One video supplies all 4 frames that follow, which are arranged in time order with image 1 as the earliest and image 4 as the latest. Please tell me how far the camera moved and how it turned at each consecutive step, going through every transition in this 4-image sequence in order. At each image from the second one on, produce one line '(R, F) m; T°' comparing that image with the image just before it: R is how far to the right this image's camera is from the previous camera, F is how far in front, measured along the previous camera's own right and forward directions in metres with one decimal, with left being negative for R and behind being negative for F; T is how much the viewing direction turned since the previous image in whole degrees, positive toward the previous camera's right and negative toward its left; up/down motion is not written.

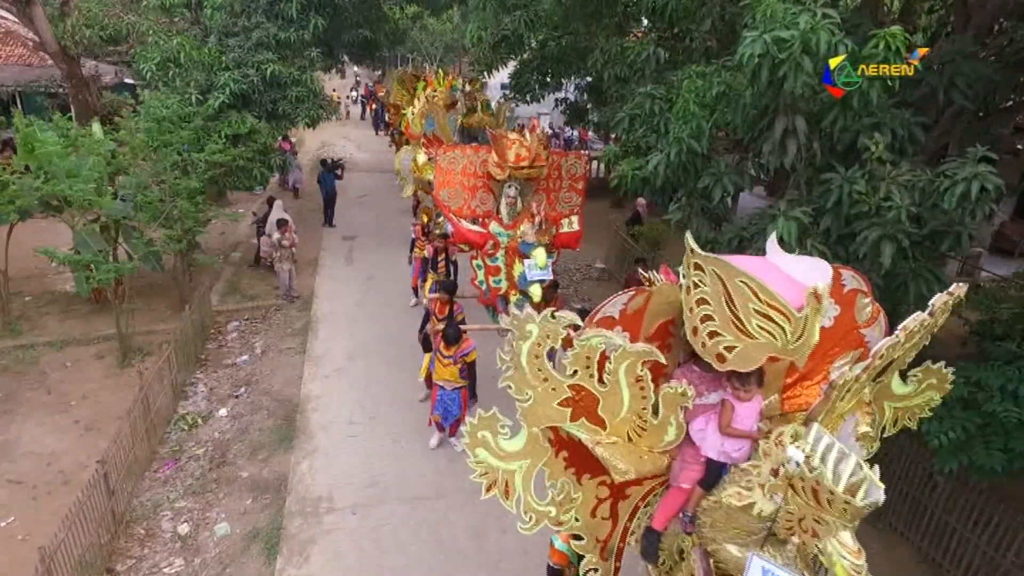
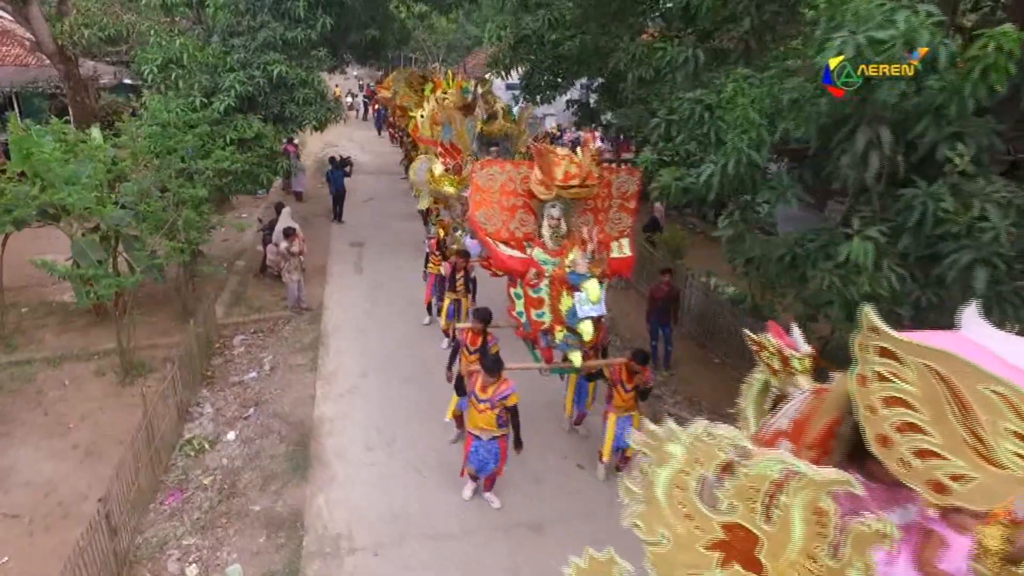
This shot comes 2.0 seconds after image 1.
(-0.3, +0.4) m; 0°
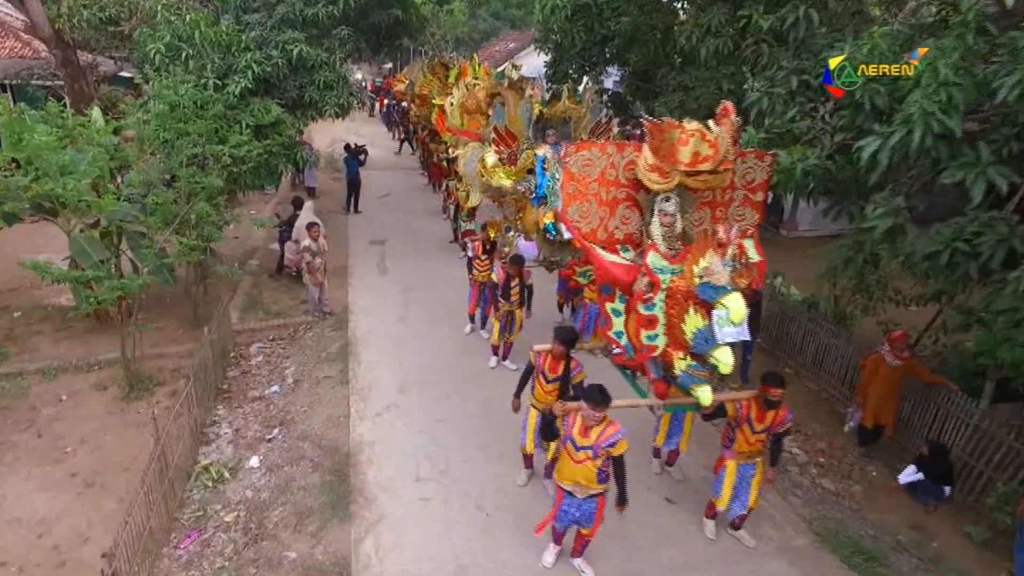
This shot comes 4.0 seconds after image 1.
(-0.7, +0.8) m; 0°
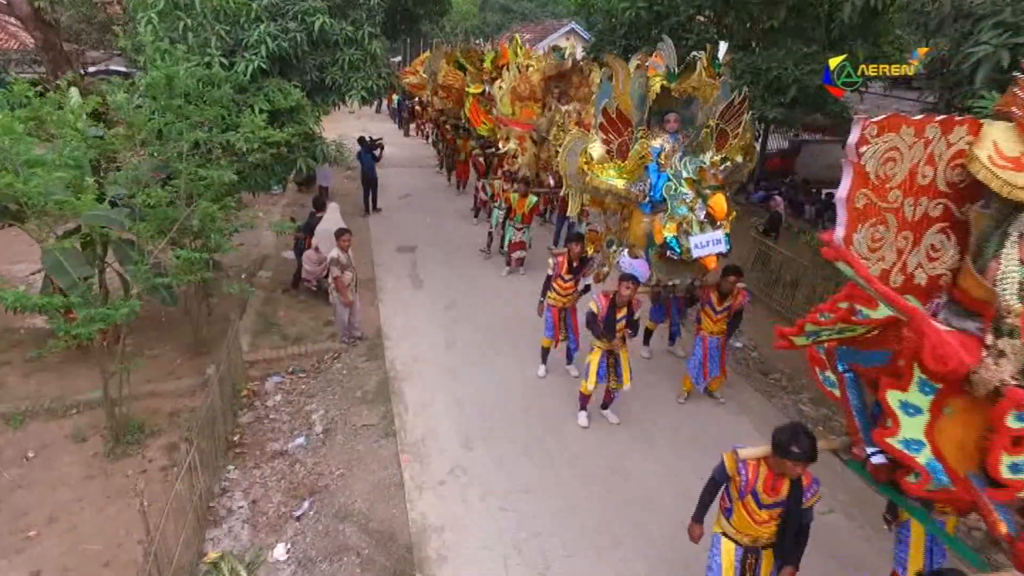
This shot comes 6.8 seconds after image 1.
(-0.9, +1.4) m; 0°
